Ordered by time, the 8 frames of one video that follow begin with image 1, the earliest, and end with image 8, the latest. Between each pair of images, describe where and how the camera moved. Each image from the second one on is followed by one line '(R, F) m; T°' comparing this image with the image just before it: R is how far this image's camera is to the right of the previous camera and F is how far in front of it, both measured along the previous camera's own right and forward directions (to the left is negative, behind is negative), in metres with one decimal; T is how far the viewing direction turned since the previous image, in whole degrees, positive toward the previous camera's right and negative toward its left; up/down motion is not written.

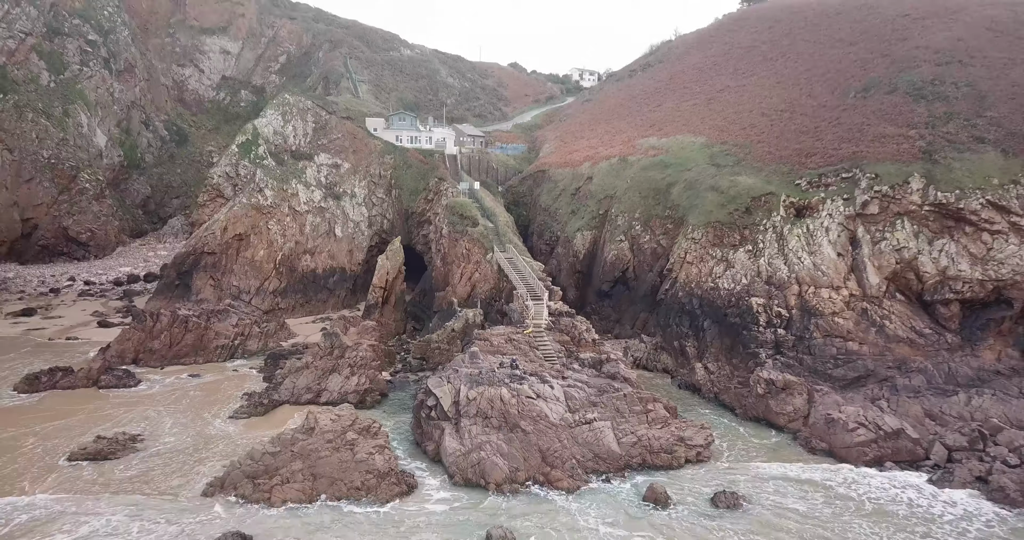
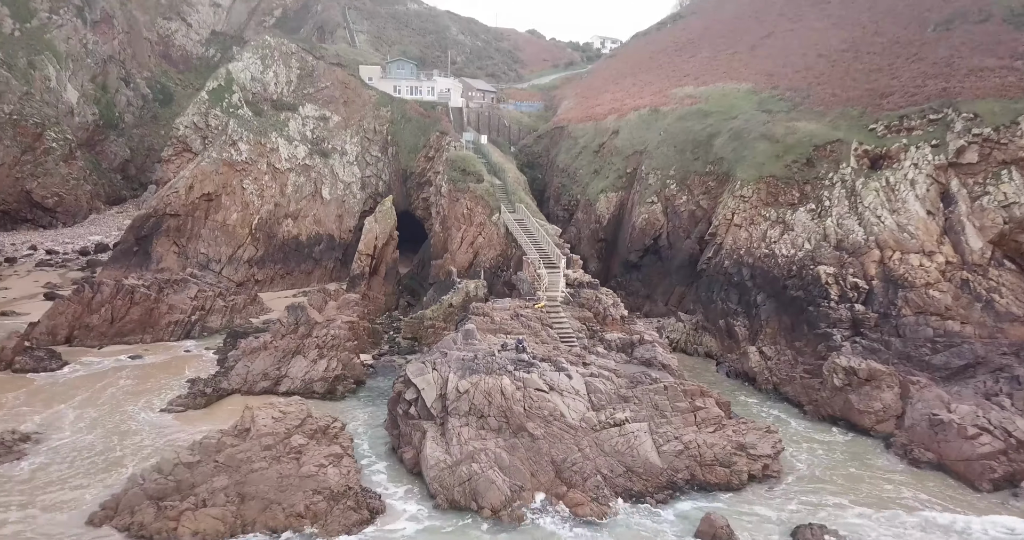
(+0.3, +5.8) m; -1°
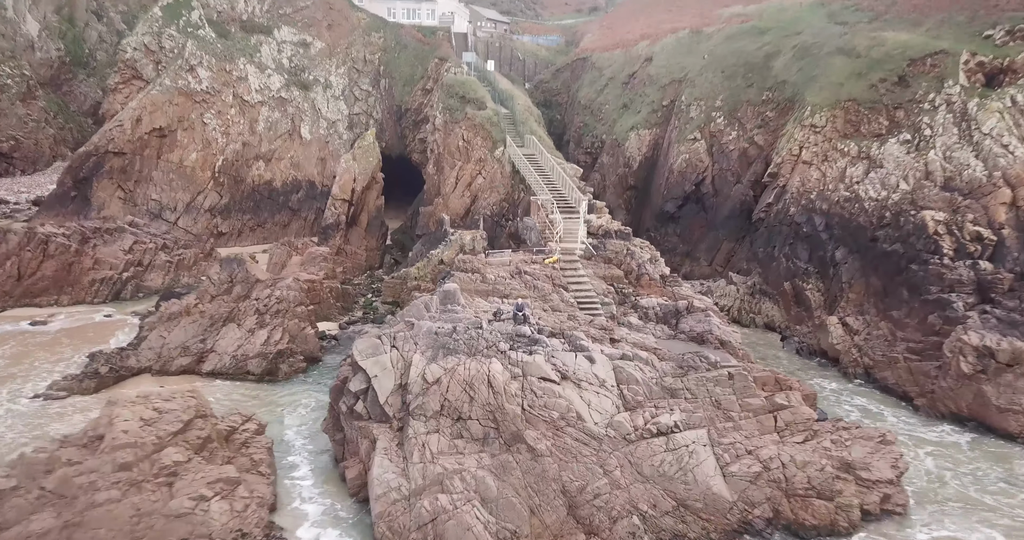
(+0.4, +5.8) m; -2°
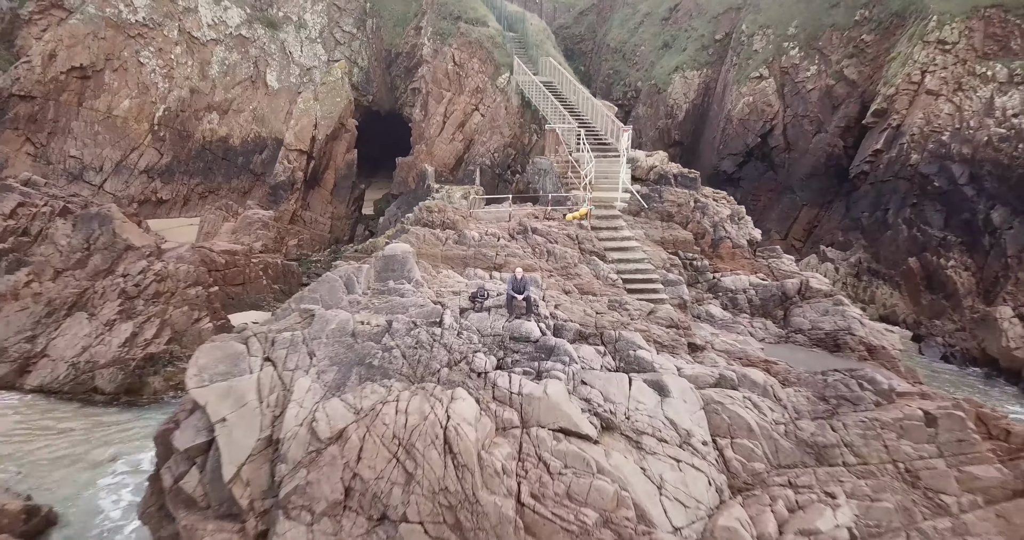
(+0.2, +6.2) m; -1°
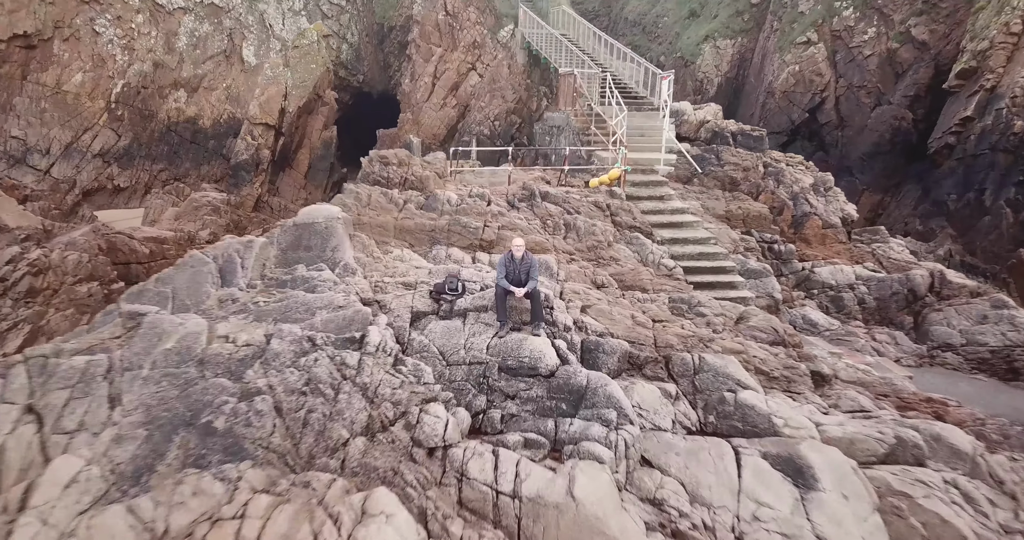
(+0.1, +3.1) m; -1°
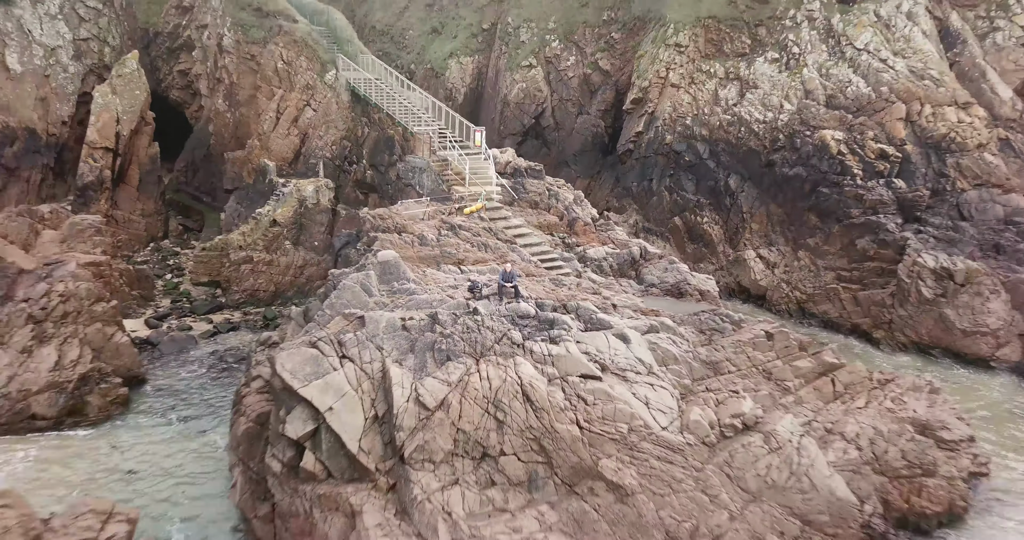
(-3.3, -4.6) m; +22°
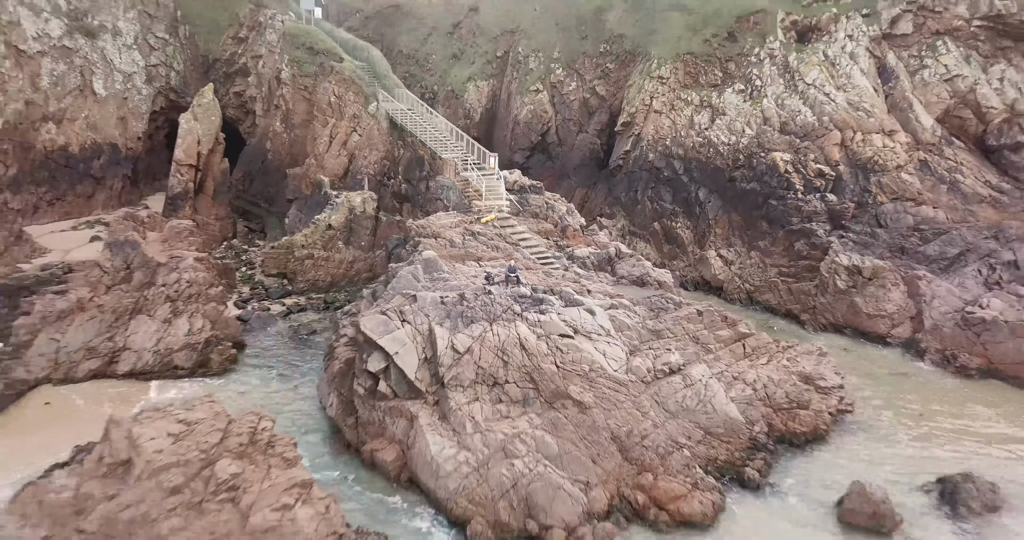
(+0.2, -4.1) m; -1°
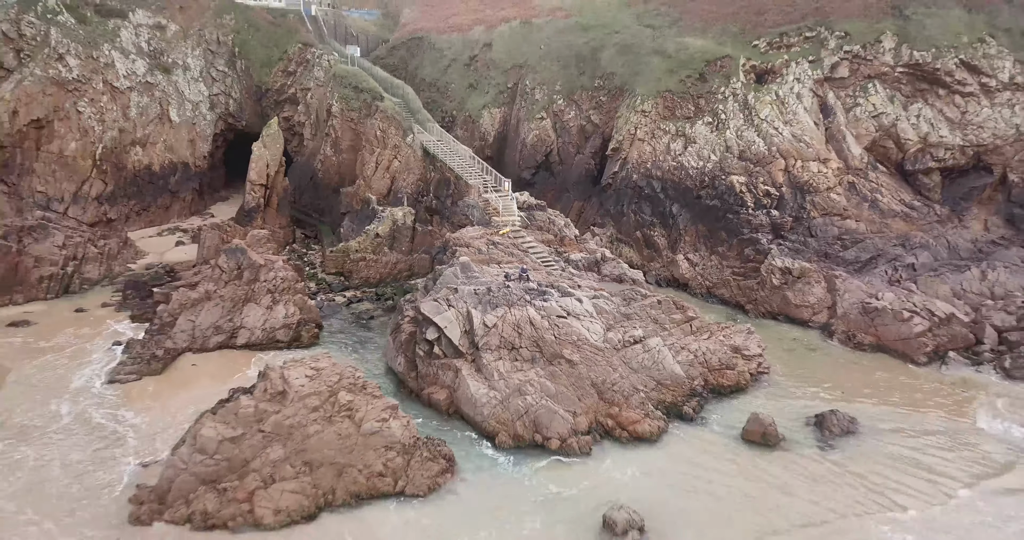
(-0.2, -5.4) m; 0°
